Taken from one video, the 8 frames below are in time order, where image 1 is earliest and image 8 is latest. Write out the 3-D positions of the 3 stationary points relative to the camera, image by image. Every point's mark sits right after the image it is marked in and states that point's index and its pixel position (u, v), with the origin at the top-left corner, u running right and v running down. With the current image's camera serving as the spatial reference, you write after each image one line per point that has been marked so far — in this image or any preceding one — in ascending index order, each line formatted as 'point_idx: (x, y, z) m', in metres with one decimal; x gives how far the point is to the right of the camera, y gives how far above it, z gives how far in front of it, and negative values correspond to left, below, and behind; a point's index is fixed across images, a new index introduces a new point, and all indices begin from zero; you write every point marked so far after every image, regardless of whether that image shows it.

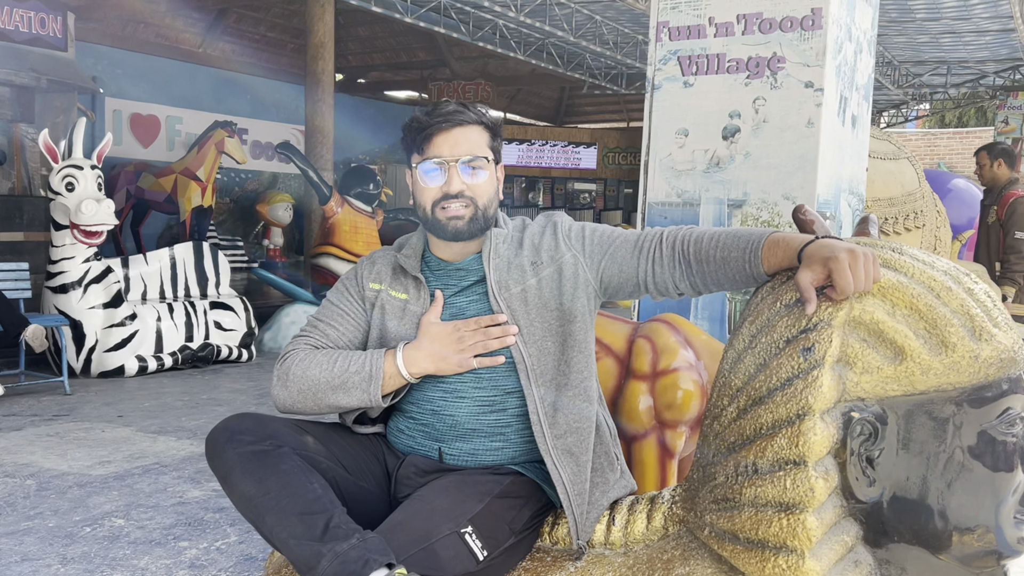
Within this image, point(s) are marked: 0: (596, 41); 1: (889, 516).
0: (+1.2, +3.6, +12.3) m
1: (+0.6, -0.3, +1.2) m
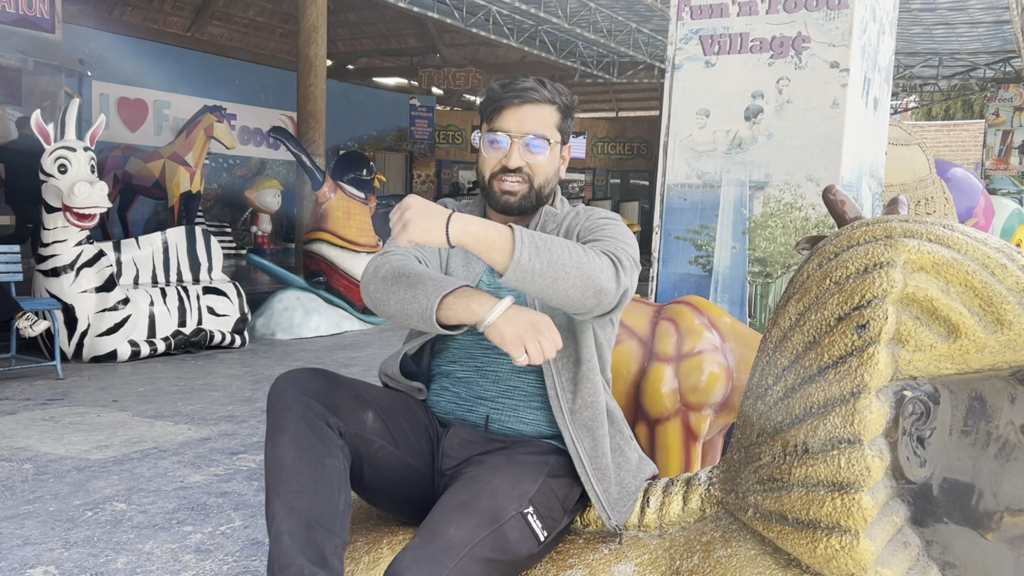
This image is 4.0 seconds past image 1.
0: (+1.2, +3.8, +12.2) m
1: (+0.6, -0.3, +1.2) m
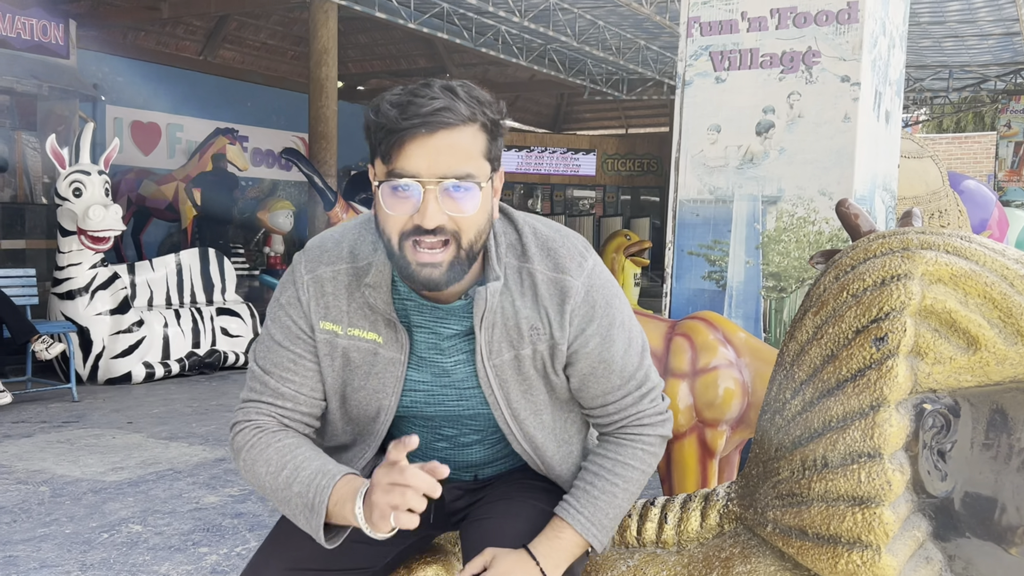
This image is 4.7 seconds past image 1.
0: (+1.3, +3.6, +12.3) m
1: (+0.7, -0.3, +1.2) m
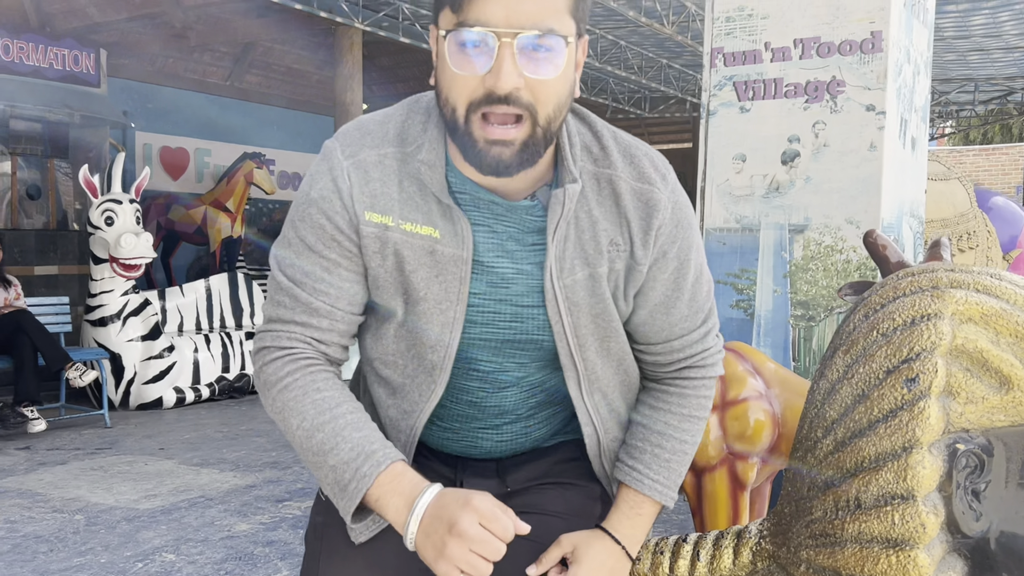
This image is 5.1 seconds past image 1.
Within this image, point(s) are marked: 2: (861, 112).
0: (+1.6, +3.3, +12.3) m
1: (+0.7, -0.4, +1.2) m
2: (+1.3, +0.7, +3.1) m
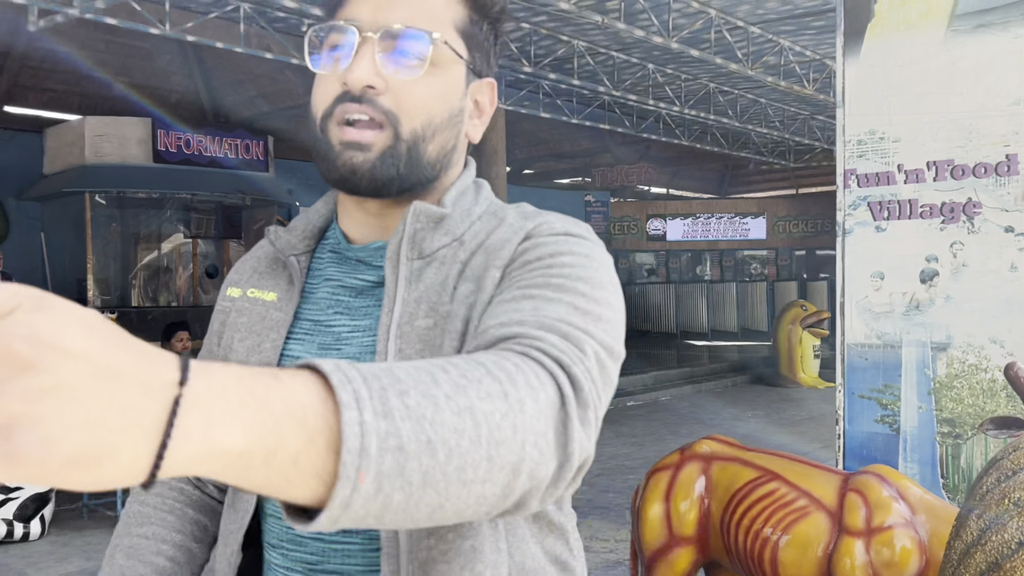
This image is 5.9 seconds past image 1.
0: (+3.6, +2.4, +12.3) m
1: (+0.9, -0.7, +1.2) m
2: (+1.8, +0.3, +3.1) m
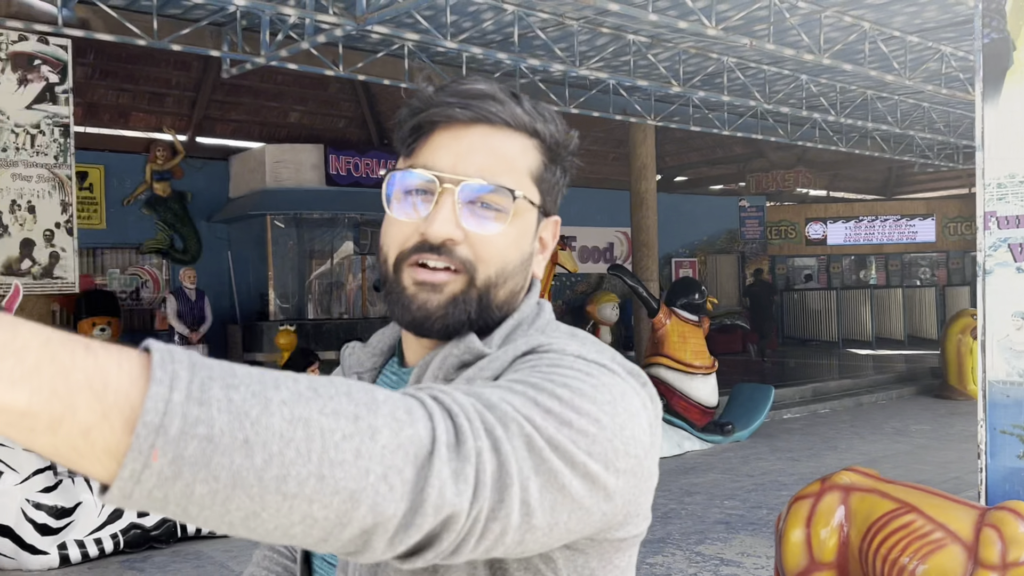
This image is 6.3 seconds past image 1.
0: (+5.8, +2.3, +11.7) m
1: (+1.2, -0.8, +1.4) m
2: (+2.4, +0.2, +3.0) m
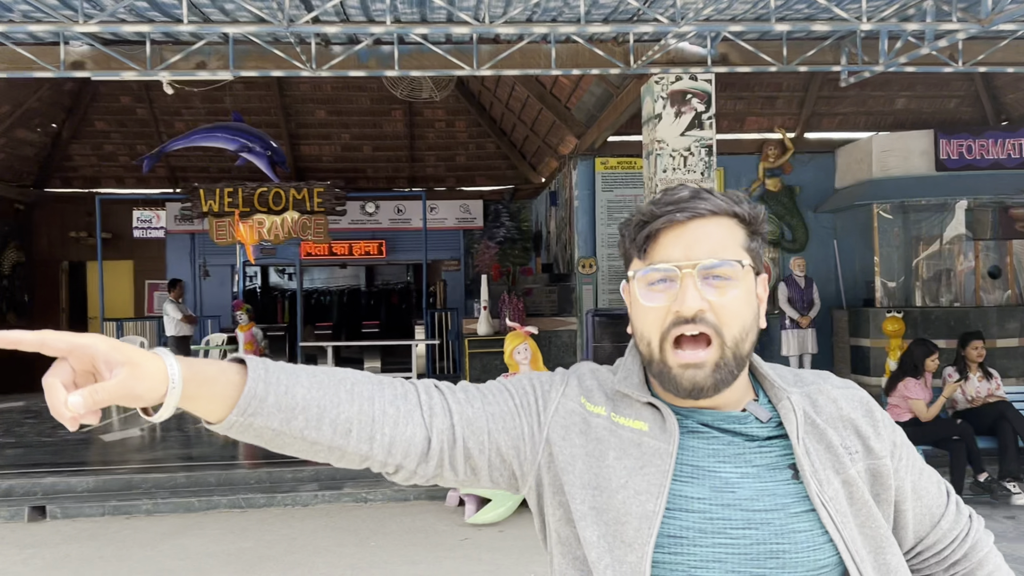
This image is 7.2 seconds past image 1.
0: (+12.4, +2.4, +6.6) m
1: (+2.2, -0.9, +1.7) m
2: (+4.2, +0.1, +2.1) m
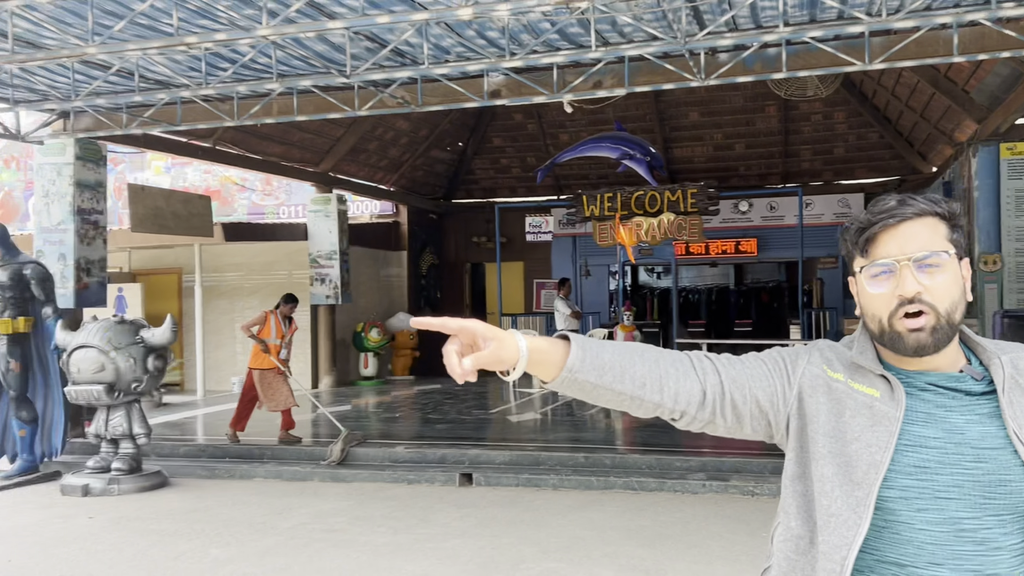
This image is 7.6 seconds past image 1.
0: (+14.2, +2.4, +2.0) m
1: (+2.9, -0.9, +1.8) m
2: (+4.9, +0.1, +1.4) m
